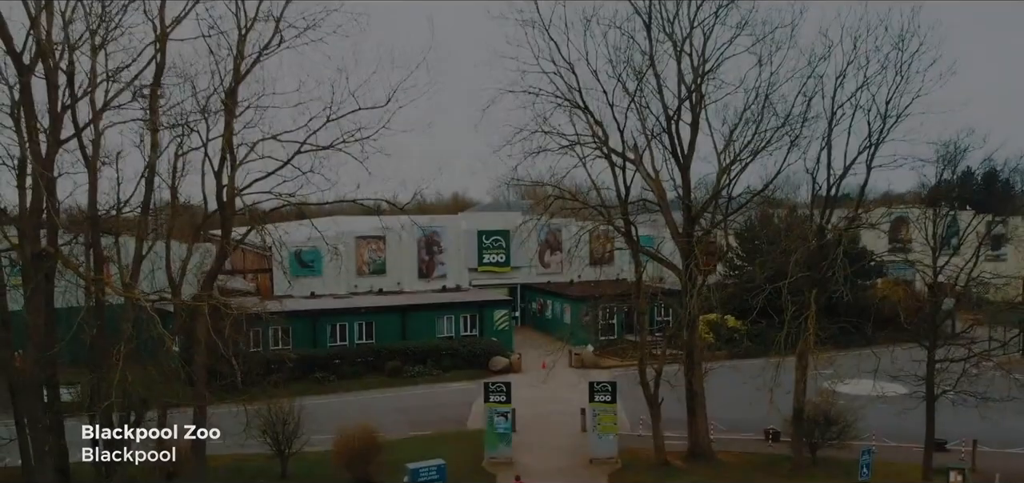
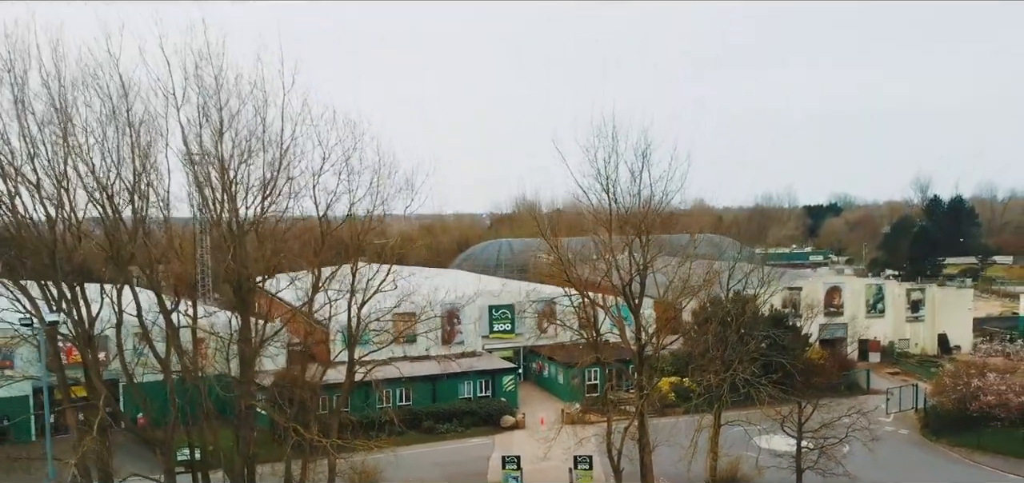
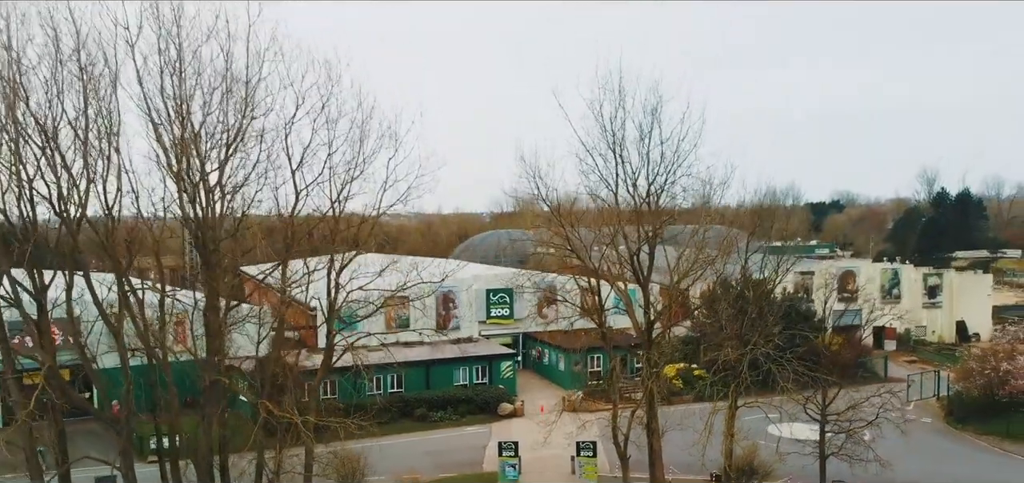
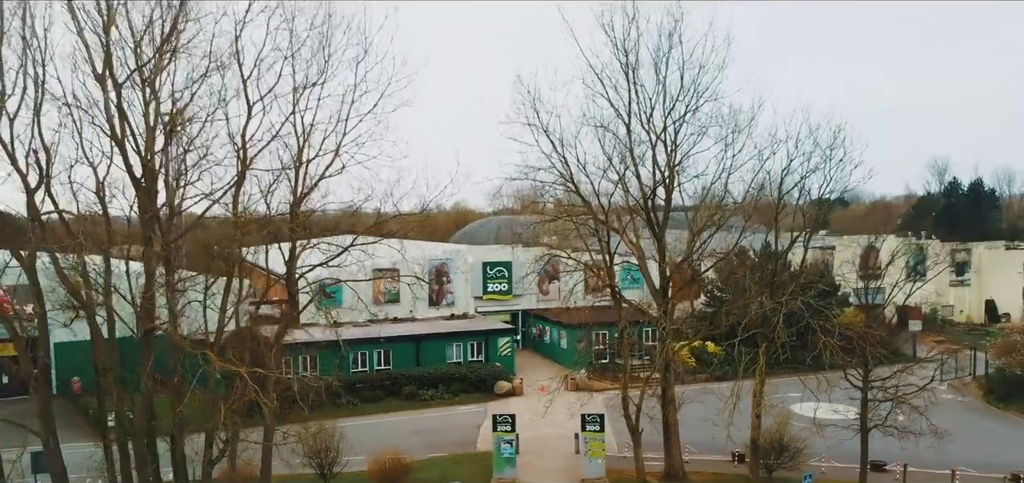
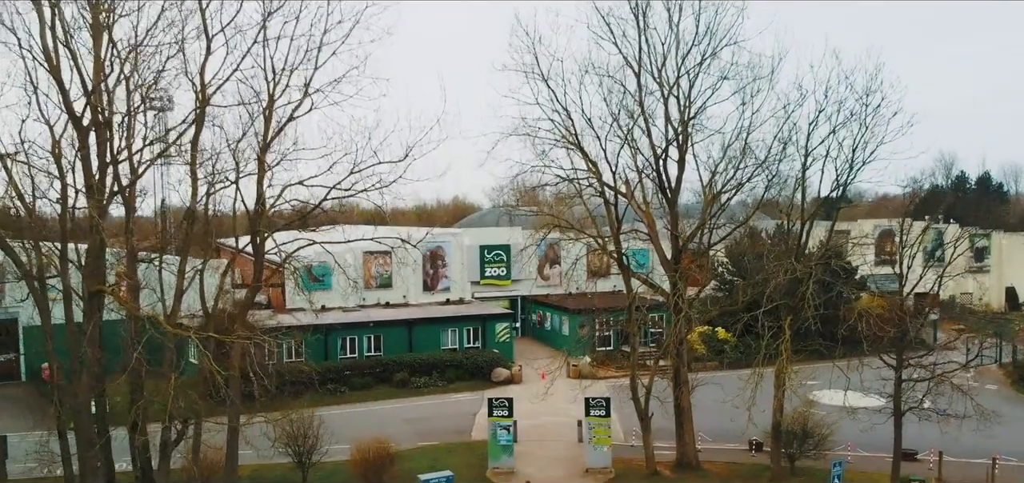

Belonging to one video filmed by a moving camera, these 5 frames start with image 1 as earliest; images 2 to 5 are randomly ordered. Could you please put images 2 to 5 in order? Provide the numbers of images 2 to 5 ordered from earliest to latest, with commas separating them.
5, 4, 3, 2
